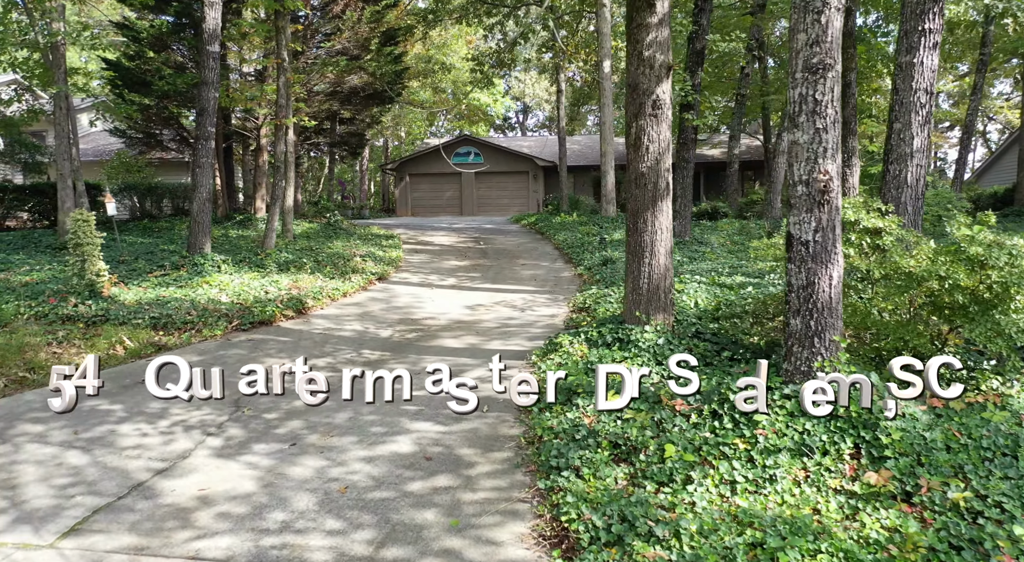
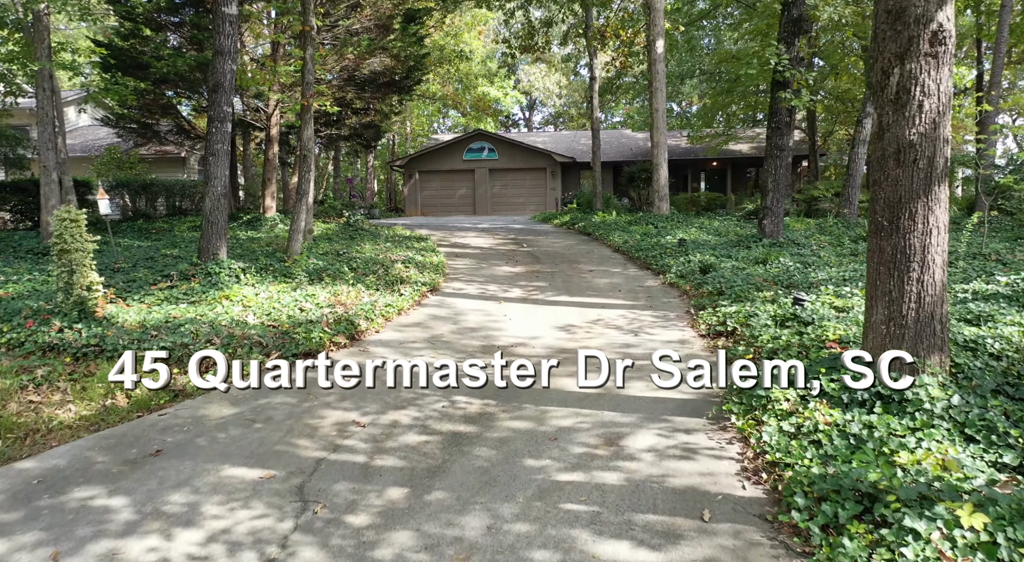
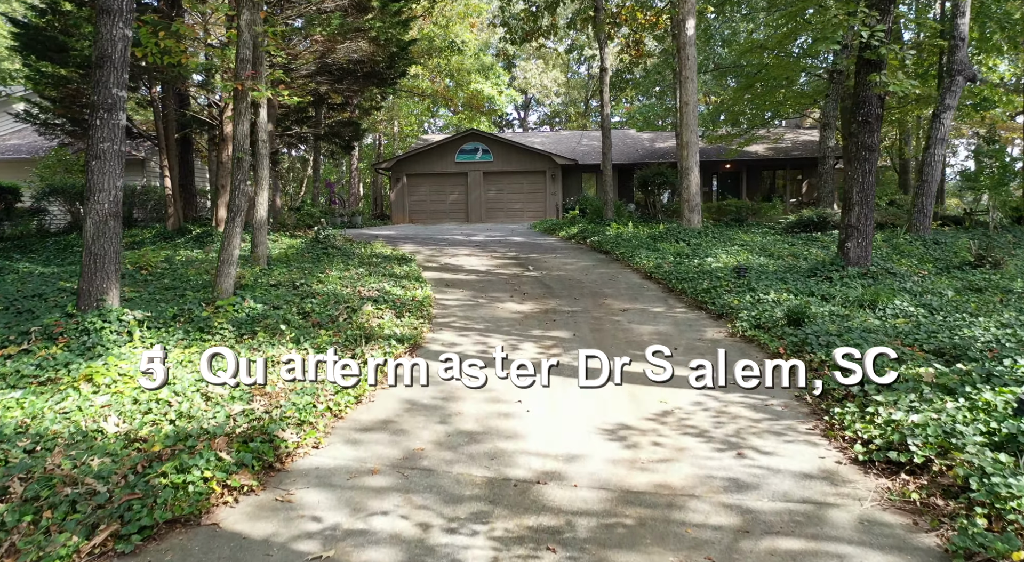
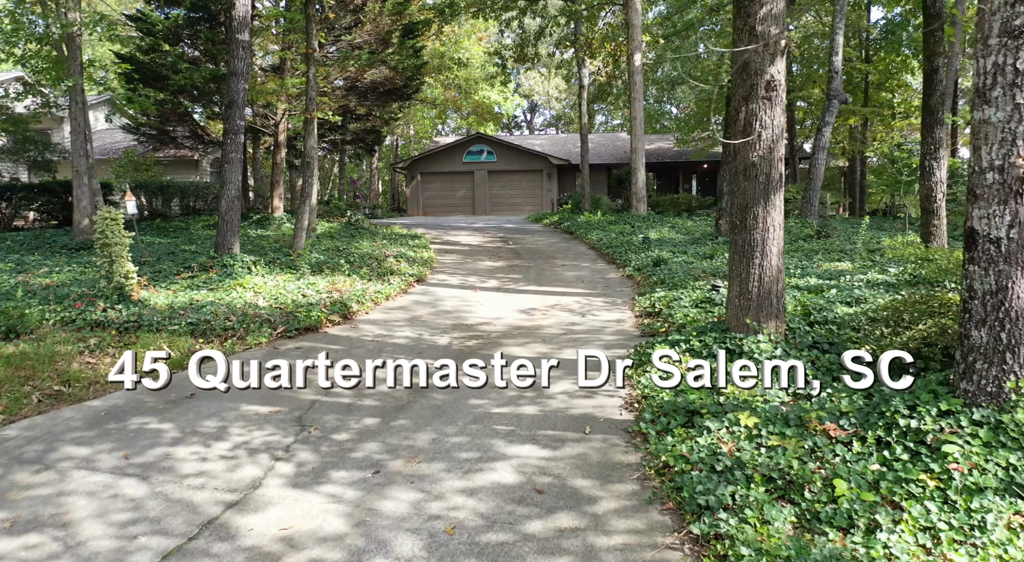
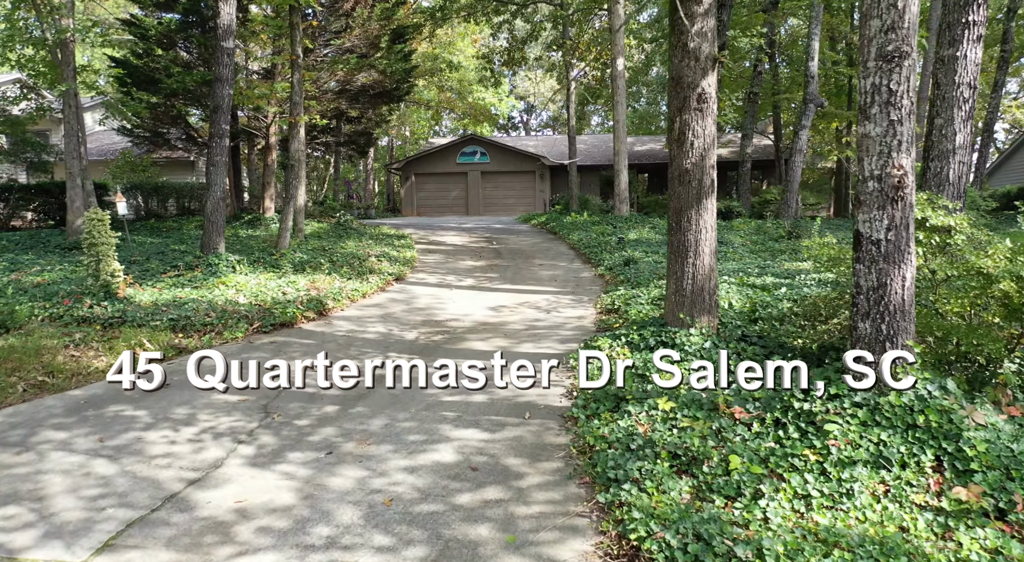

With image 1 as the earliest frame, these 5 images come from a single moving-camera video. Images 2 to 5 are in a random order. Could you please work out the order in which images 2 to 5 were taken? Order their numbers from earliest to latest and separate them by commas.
5, 4, 2, 3
